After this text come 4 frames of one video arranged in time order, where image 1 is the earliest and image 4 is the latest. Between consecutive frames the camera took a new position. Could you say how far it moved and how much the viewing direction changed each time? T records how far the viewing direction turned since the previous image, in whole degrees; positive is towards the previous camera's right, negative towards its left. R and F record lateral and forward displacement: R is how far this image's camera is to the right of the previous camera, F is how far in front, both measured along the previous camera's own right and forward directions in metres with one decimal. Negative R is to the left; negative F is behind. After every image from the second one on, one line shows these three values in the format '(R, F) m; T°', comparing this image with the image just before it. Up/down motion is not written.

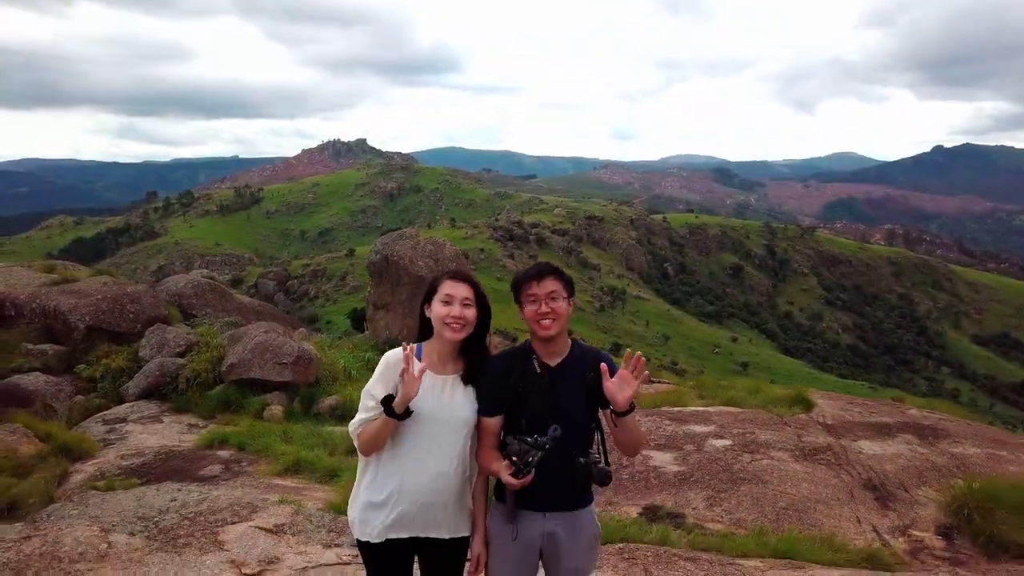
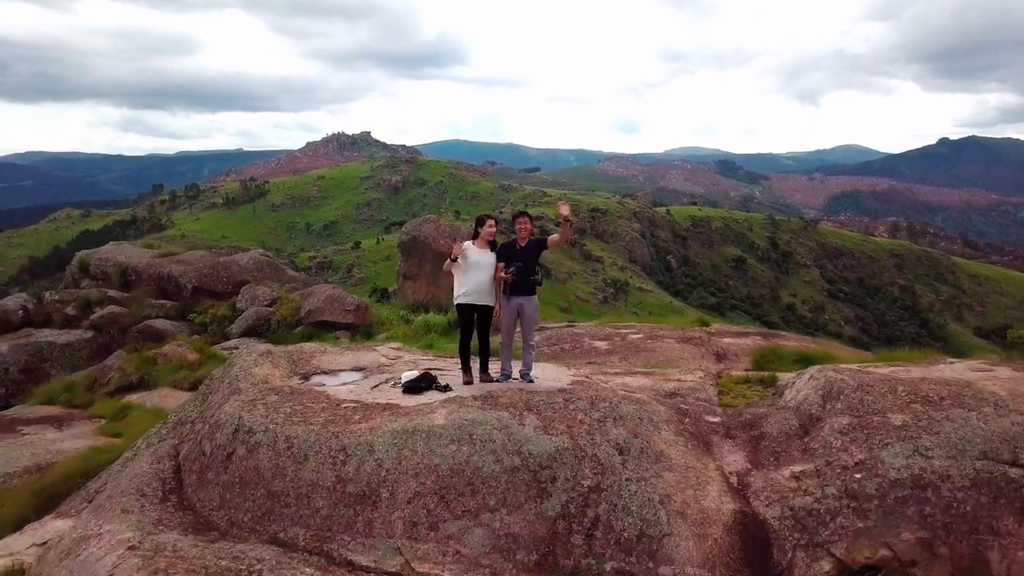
(0.0, -3.6) m; 0°
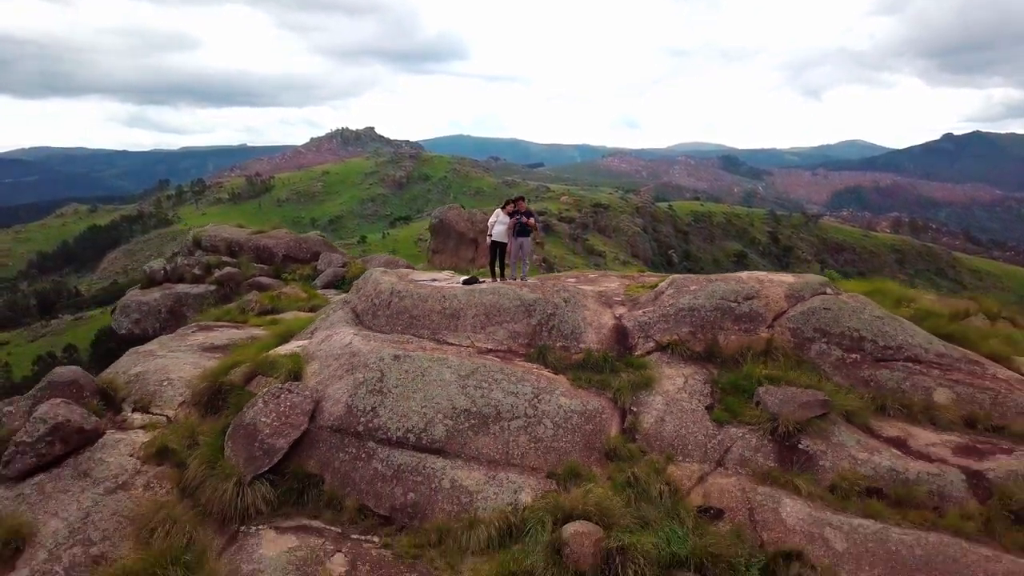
(-1.5, -1.8) m; 0°
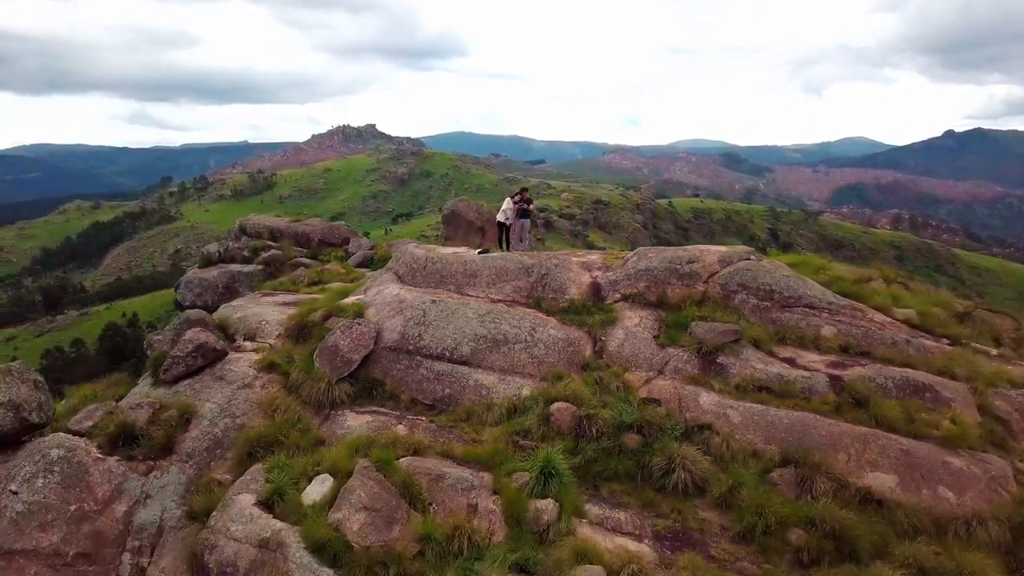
(-0.1, -4.7) m; 0°
